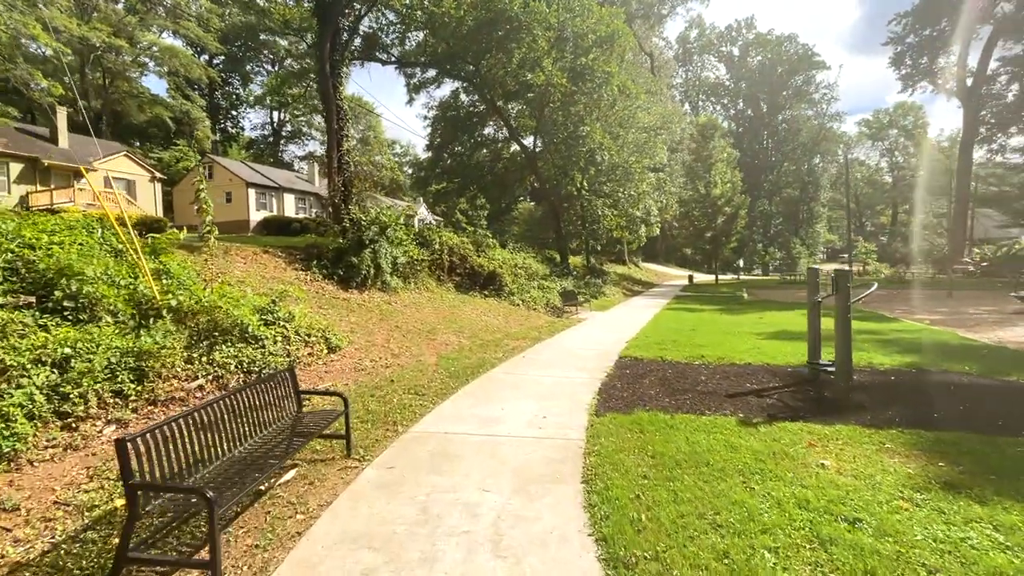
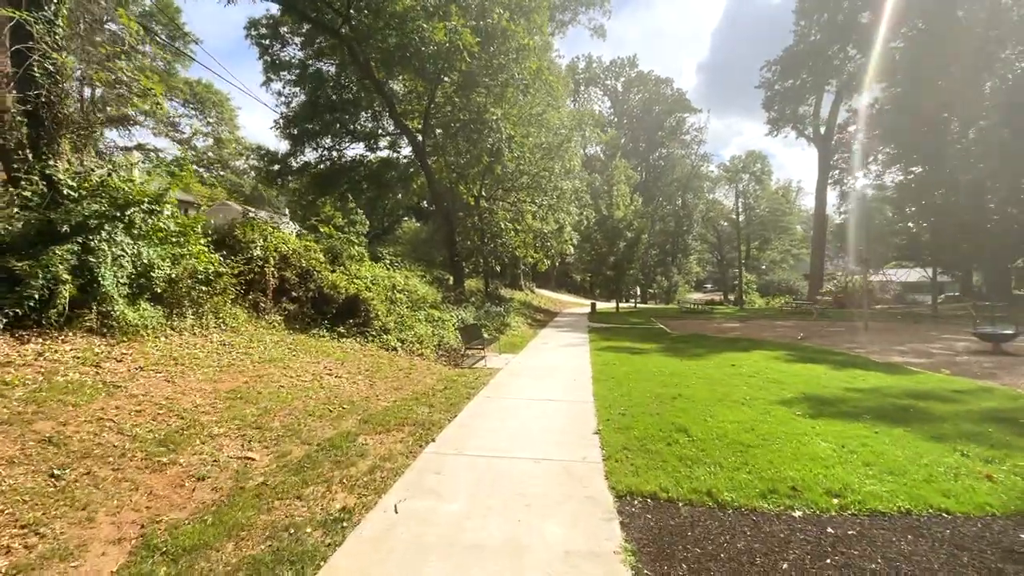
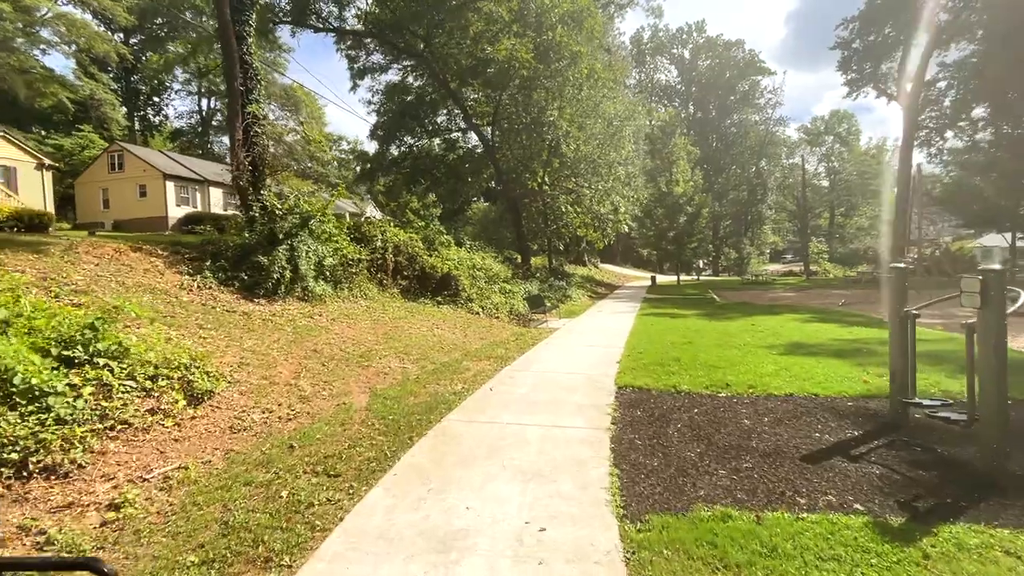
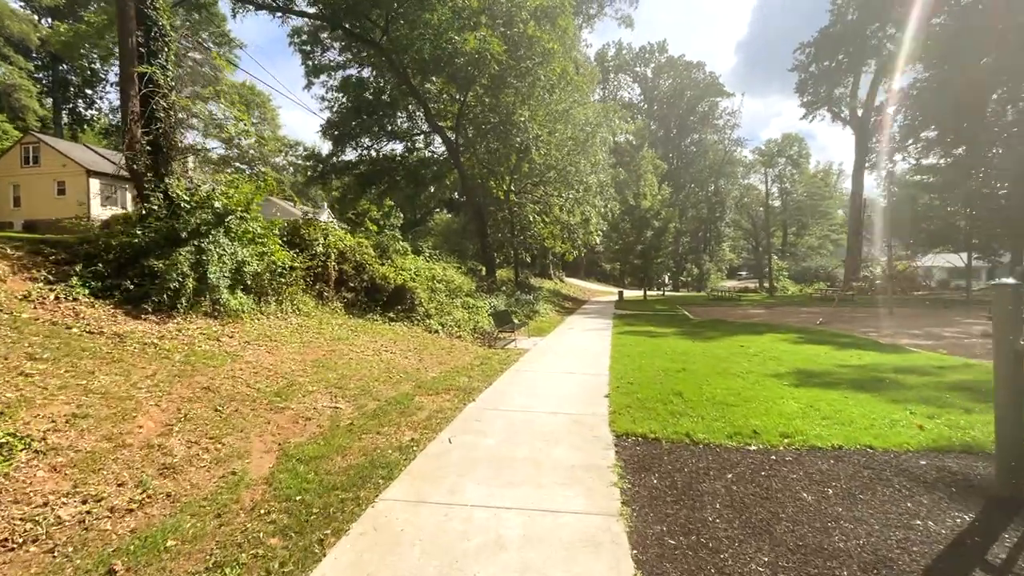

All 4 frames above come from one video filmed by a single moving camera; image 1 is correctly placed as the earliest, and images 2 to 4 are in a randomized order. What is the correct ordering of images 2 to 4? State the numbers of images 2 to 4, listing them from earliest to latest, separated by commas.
3, 4, 2
